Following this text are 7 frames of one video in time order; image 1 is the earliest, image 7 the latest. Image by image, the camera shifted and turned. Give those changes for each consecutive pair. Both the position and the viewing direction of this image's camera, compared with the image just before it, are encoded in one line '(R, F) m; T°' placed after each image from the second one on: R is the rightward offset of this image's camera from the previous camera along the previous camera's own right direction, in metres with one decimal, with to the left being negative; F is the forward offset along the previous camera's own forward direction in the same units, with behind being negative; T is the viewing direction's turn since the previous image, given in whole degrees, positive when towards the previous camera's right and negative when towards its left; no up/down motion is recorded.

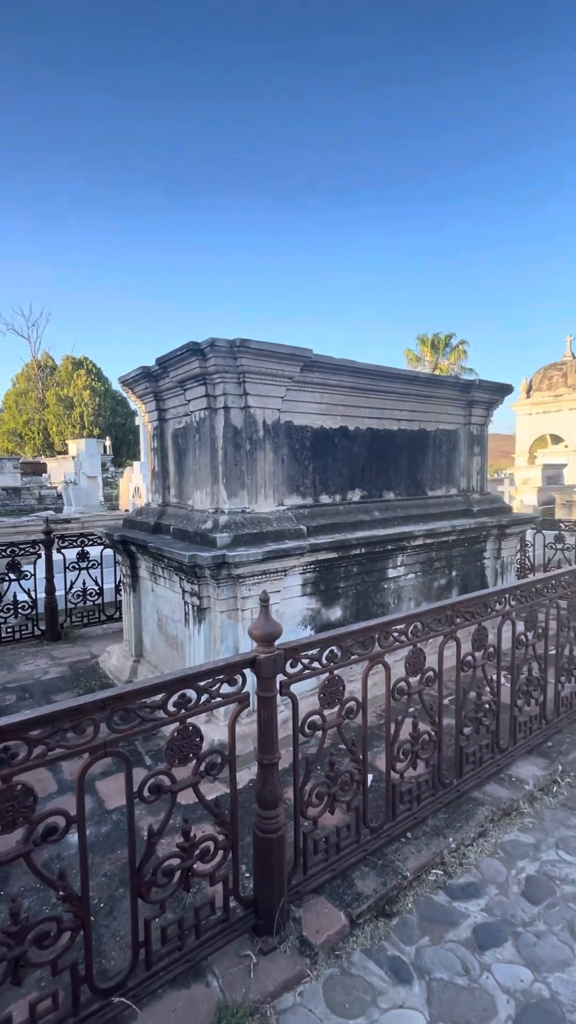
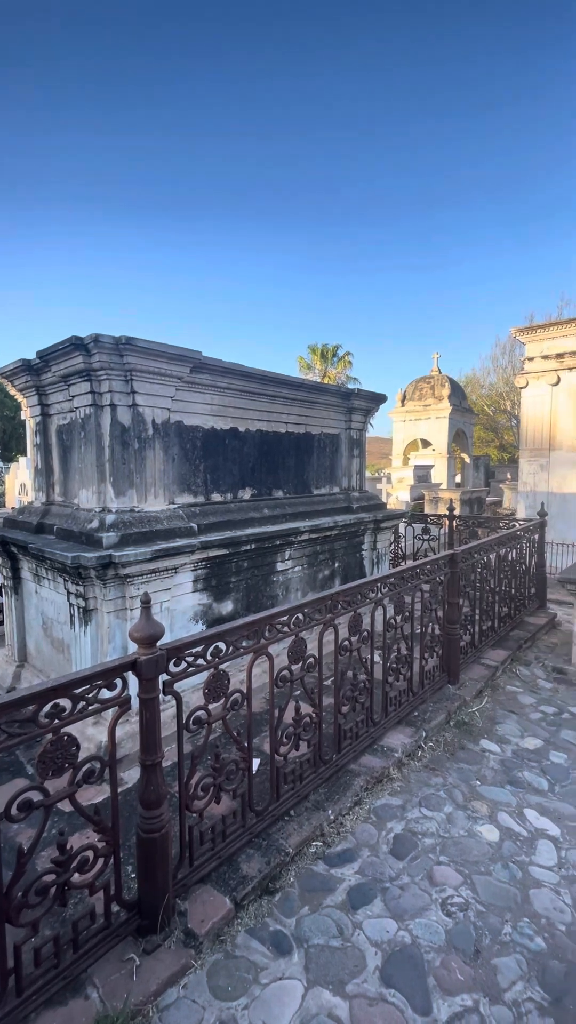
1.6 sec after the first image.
(+0.9, -0.2) m; +8°
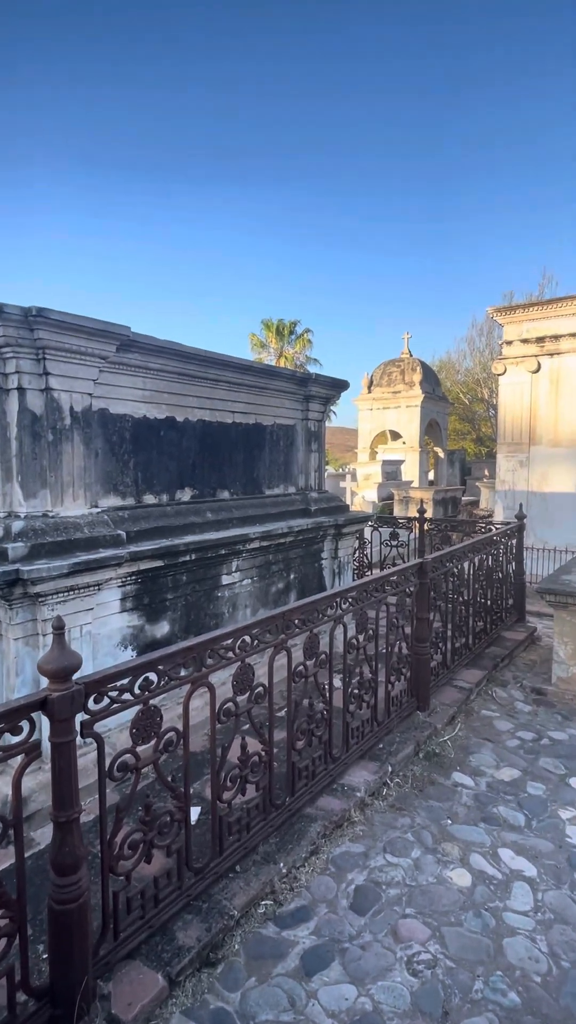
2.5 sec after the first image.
(+0.5, +0.7) m; +3°
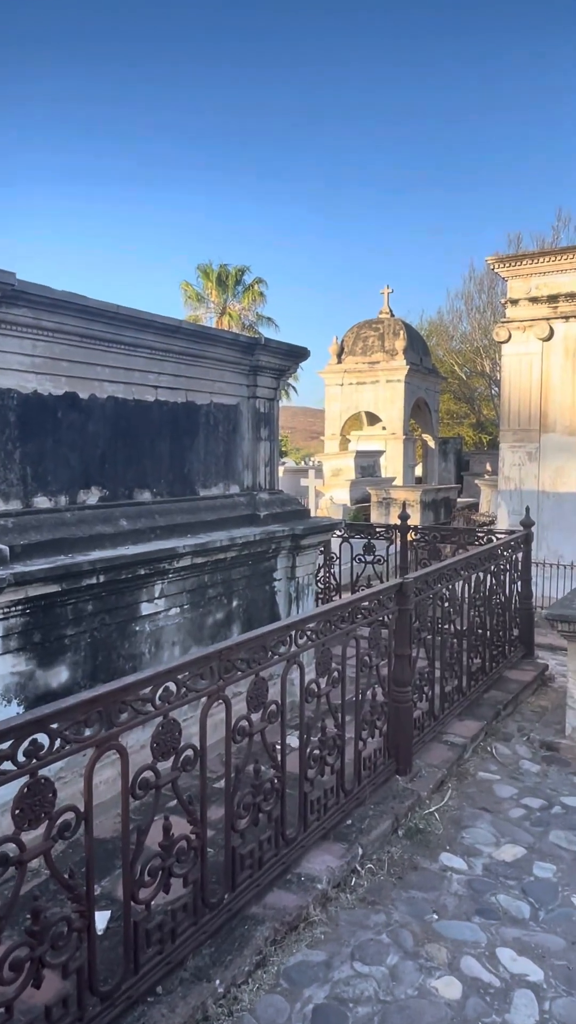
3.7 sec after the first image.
(+0.5, +1.0) m; +1°
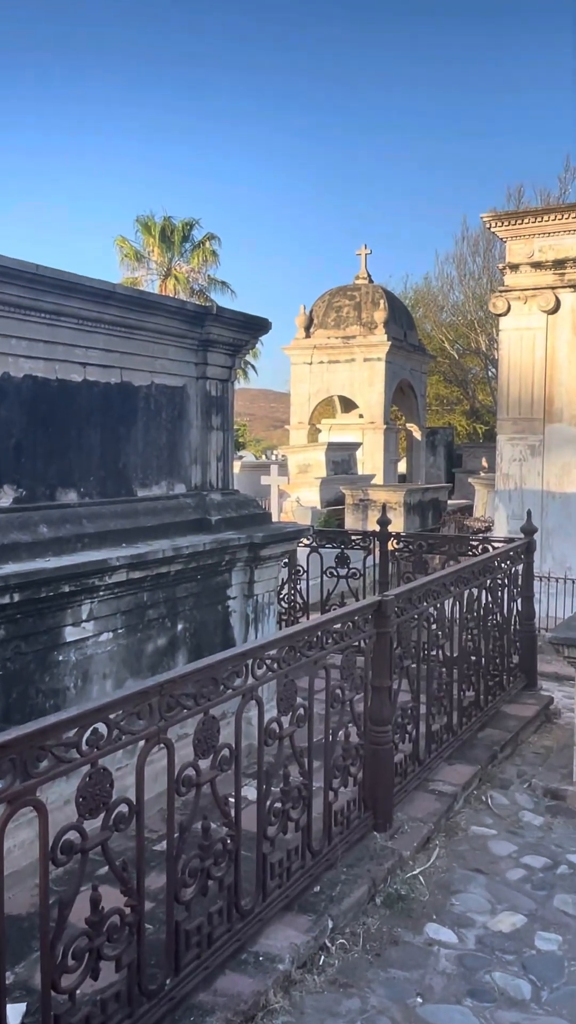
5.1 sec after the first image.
(+0.3, +0.5) m; +1°
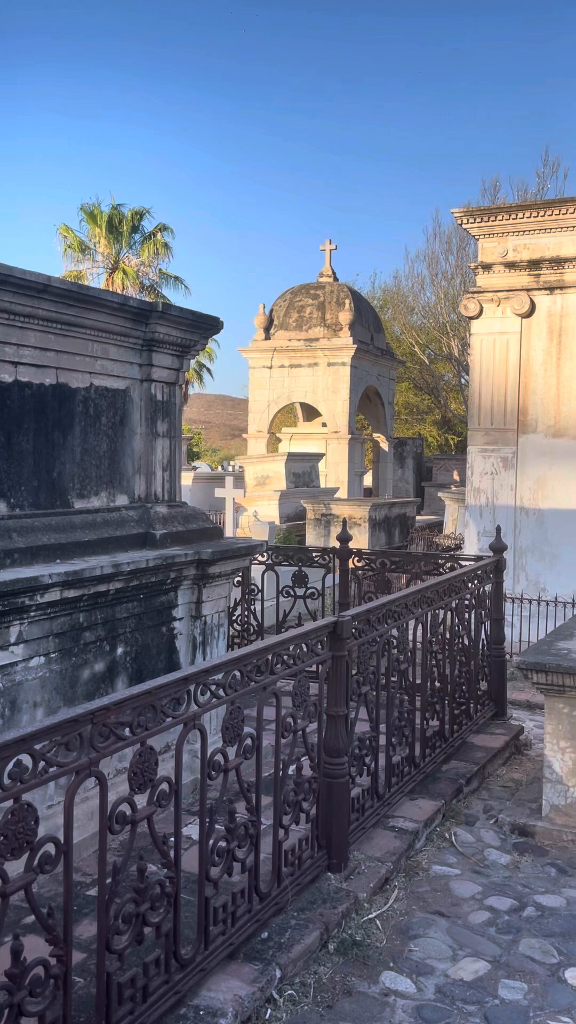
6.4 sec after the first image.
(+0.3, +0.2) m; +1°
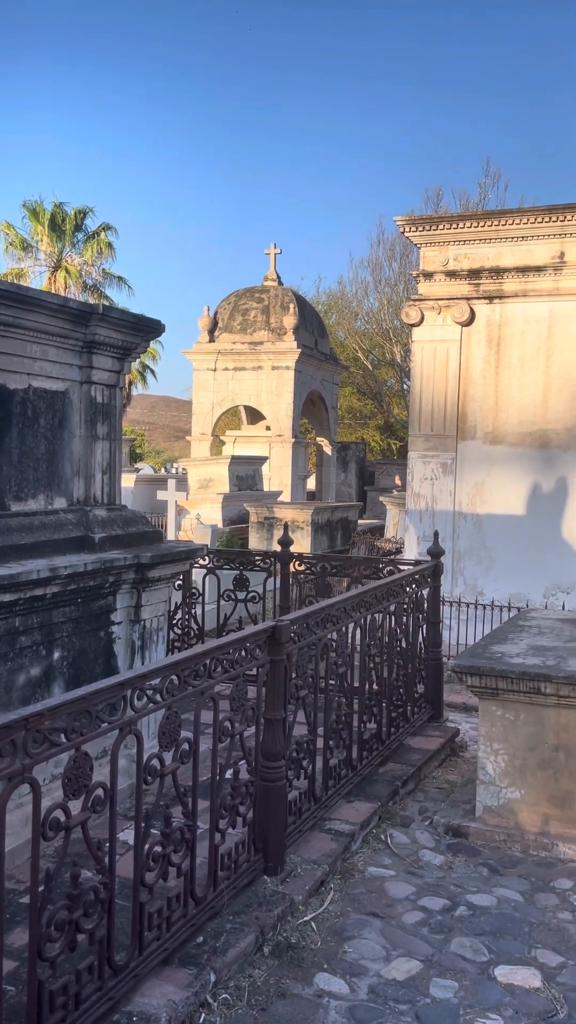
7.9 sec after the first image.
(+0.4, 0.0) m; +1°
